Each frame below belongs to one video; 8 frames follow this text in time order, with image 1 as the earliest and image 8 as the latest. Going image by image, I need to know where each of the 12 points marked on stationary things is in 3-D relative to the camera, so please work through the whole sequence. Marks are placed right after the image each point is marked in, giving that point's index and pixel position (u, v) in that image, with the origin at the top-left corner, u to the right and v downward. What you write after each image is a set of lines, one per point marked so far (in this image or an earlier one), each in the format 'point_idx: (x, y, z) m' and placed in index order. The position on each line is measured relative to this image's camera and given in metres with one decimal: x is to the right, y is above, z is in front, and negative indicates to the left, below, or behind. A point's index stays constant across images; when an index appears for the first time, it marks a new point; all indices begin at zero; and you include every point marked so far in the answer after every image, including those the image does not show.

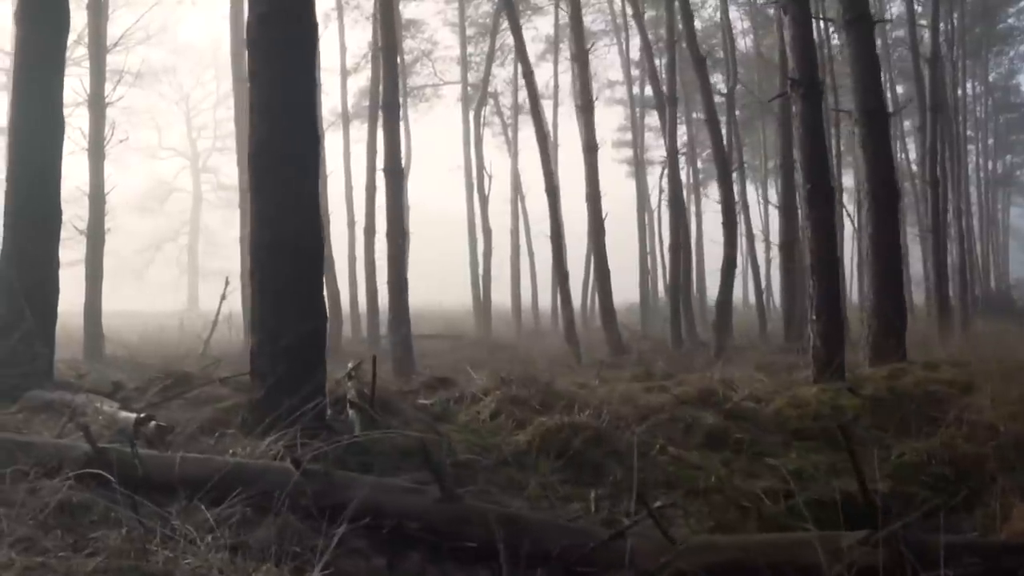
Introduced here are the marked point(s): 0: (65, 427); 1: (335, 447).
0: (-3.0, -0.9, +5.7) m
1: (-1.0, -0.9, +5.0) m
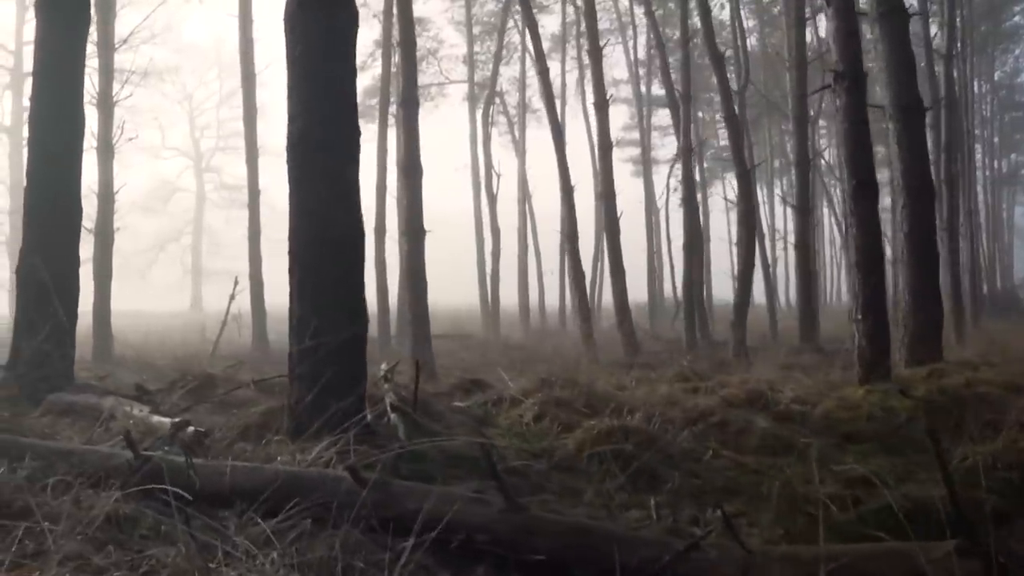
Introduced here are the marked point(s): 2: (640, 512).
0: (-2.6, -0.9, +5.5) m
1: (-0.6, -0.9, +4.7) m
2: (+0.8, -1.3, +5.2) m
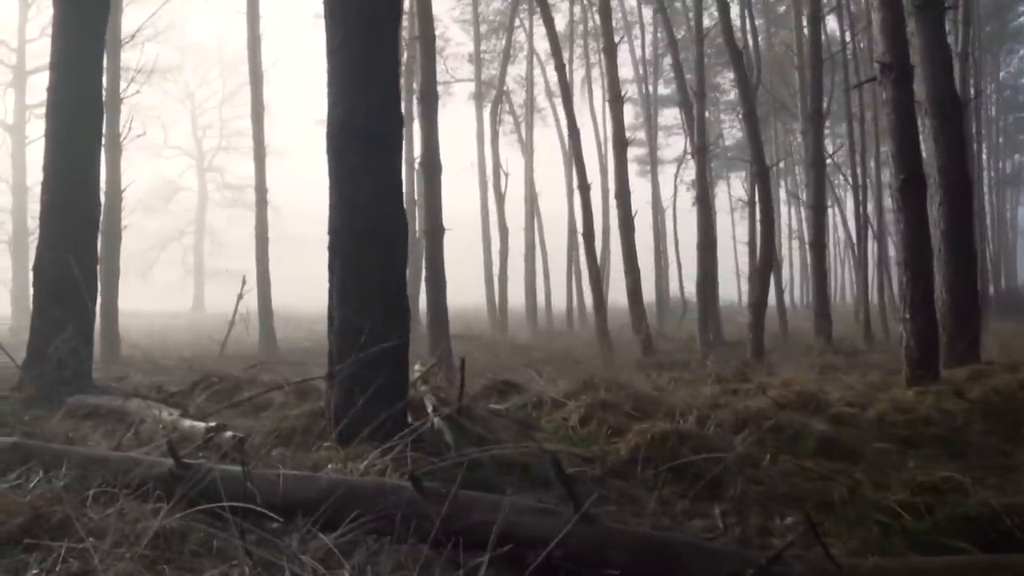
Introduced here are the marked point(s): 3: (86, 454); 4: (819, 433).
0: (-2.3, -0.9, +5.2) m
1: (-0.3, -0.9, +4.4) m
2: (+1.1, -1.3, +4.9) m
3: (-2.0, -0.8, +4.1) m
4: (+2.2, -1.0, +6.3) m
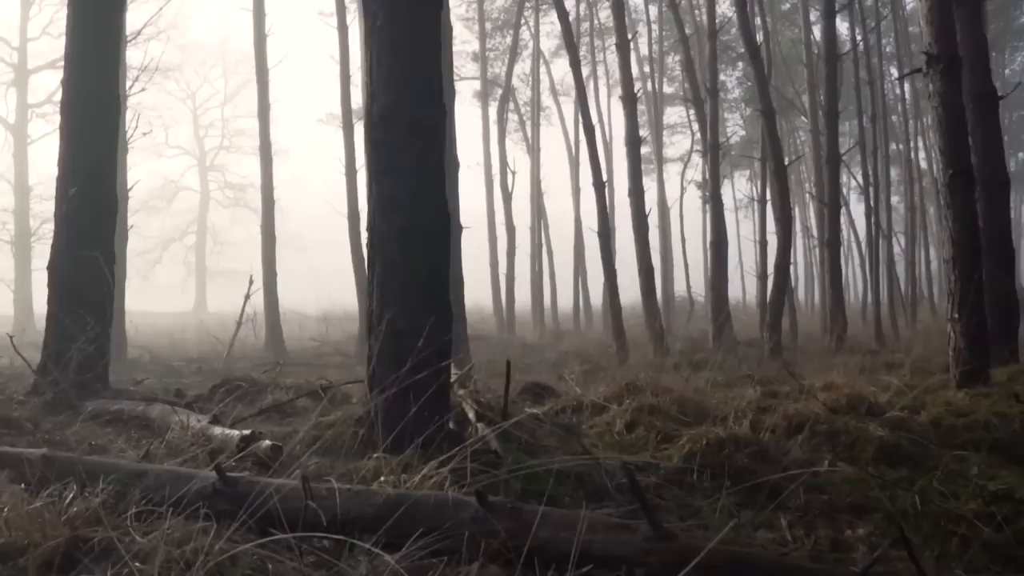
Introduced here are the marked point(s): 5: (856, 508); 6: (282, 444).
0: (-2.0, -0.9, +4.9) m
1: (0.0, -0.9, +4.1) m
2: (+1.4, -1.3, +4.6) m
3: (-1.7, -0.8, +3.8) m
4: (+2.5, -1.0, +6.0) m
5: (+2.0, -1.3, +5.1) m
6: (-1.3, -0.9, +4.8) m
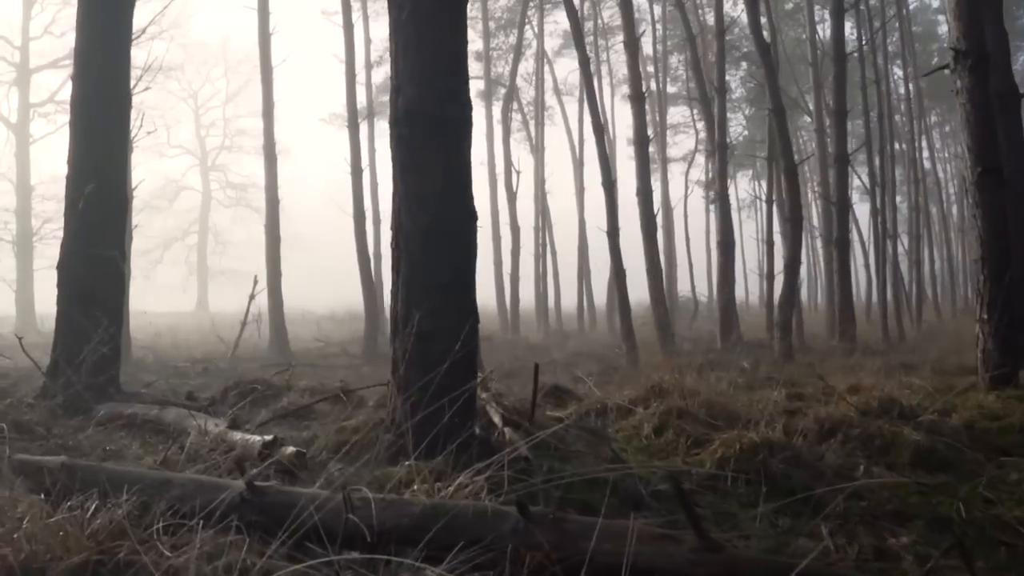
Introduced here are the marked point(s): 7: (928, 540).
0: (-1.8, -0.9, +4.7) m
1: (+0.1, -0.9, +4.0) m
2: (+1.6, -1.3, +4.5) m
3: (-1.5, -0.8, +3.6) m
4: (+2.7, -1.0, +5.8) m
5: (+2.2, -1.3, +4.9) m
6: (-1.1, -0.9, +4.6) m
7: (+2.2, -1.3, +4.6) m
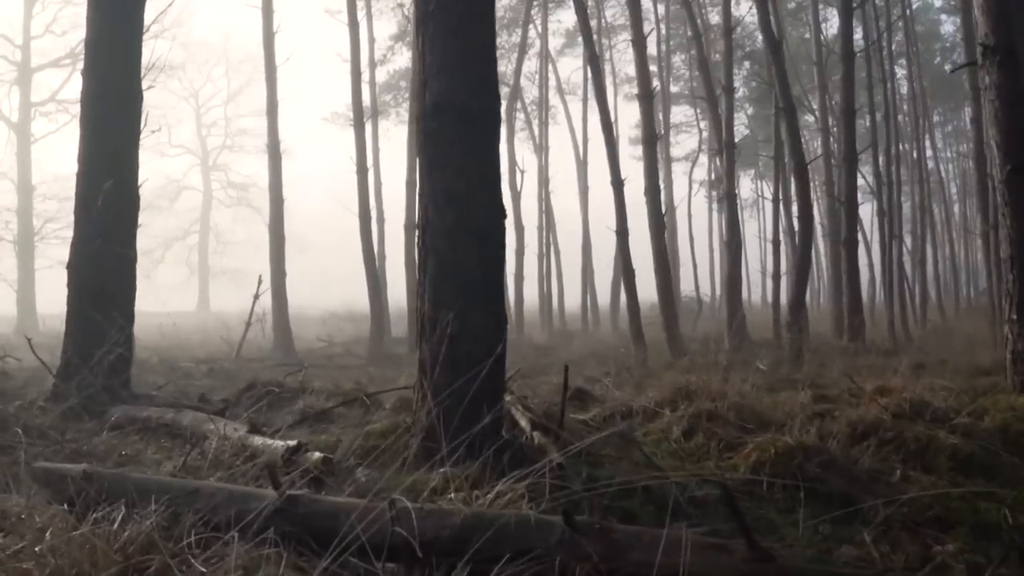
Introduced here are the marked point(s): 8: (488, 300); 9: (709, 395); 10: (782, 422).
0: (-1.7, -0.9, +4.6) m
1: (+0.3, -0.9, +3.8) m
2: (+1.7, -1.3, +4.3) m
3: (-1.3, -0.8, +3.4) m
4: (+2.8, -1.0, +5.6) m
5: (+2.4, -1.3, +4.8) m
6: (-0.9, -0.9, +4.5) m
7: (+2.4, -1.3, +4.4) m
8: (-0.1, -0.1, +4.7) m
9: (+1.5, -0.8, +6.6) m
10: (+1.9, -0.9, +6.1) m
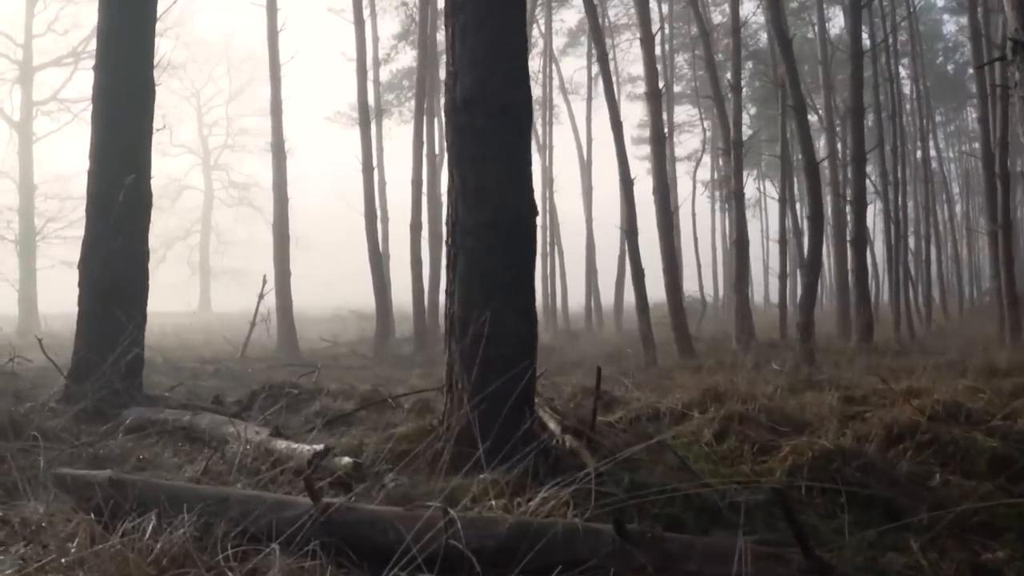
0: (-1.5, -0.9, +4.4) m
1: (+0.5, -0.9, +3.7) m
2: (+1.9, -1.3, +4.2) m
3: (-1.2, -0.8, +3.3) m
4: (+3.0, -1.0, +5.5) m
5: (+2.5, -1.3, +4.6) m
6: (-0.8, -0.9, +4.3) m
7: (+2.6, -1.3, +4.3) m
8: (0.0, -0.1, +4.6) m
9: (+1.7, -0.8, +6.4) m
10: (+2.1, -0.9, +6.0) m
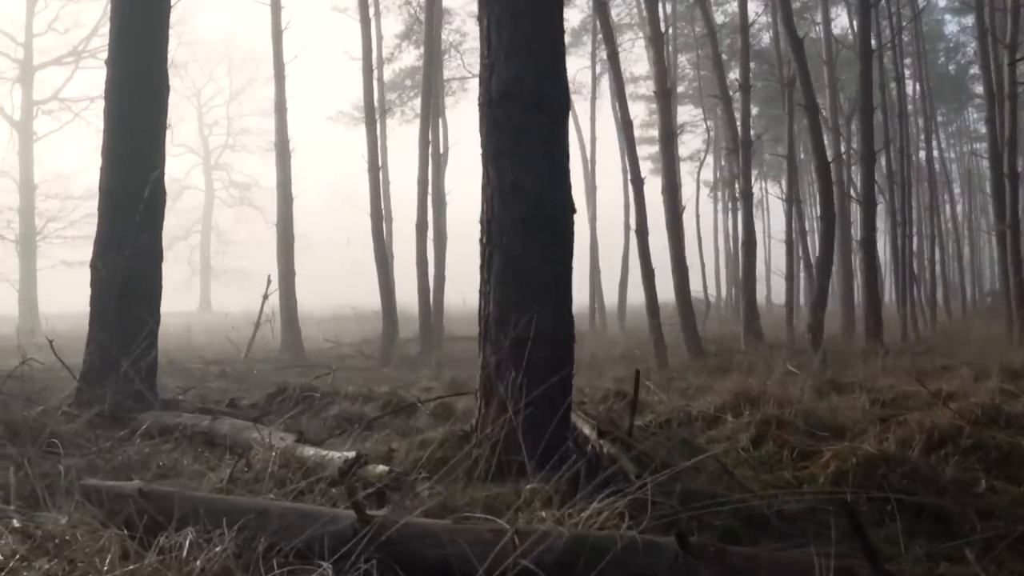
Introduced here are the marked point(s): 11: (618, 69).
0: (-1.3, -0.9, +4.2) m
1: (+0.7, -0.9, +3.5) m
2: (+2.1, -1.3, +4.0) m
3: (-1.0, -0.8, +3.1) m
4: (+3.2, -1.0, +5.3) m
5: (+2.7, -1.3, +4.4) m
6: (-0.6, -0.9, +4.2) m
7: (+2.7, -1.3, +4.1) m
8: (+0.2, -0.1, +4.4) m
9: (+1.9, -0.8, +6.3) m
10: (+2.3, -0.9, +5.8) m
11: (+2.0, +4.1, +15.8) m
